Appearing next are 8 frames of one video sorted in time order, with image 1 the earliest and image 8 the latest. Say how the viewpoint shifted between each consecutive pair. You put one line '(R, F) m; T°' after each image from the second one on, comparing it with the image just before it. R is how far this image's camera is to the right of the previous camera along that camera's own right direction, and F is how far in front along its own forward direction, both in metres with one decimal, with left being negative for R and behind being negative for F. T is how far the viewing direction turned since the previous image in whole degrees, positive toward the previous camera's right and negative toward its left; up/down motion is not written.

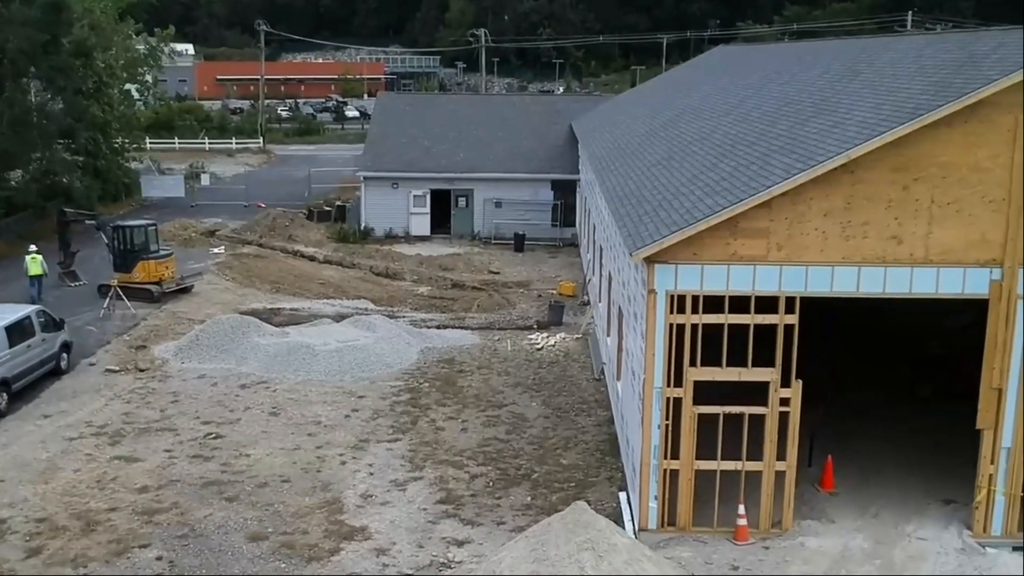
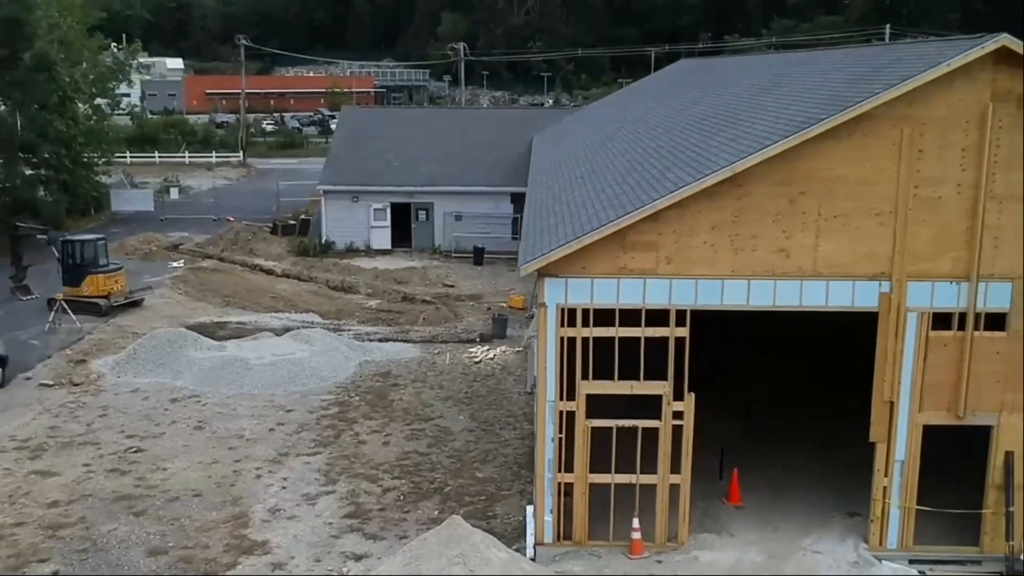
(+1.1, 0.0) m; 0°
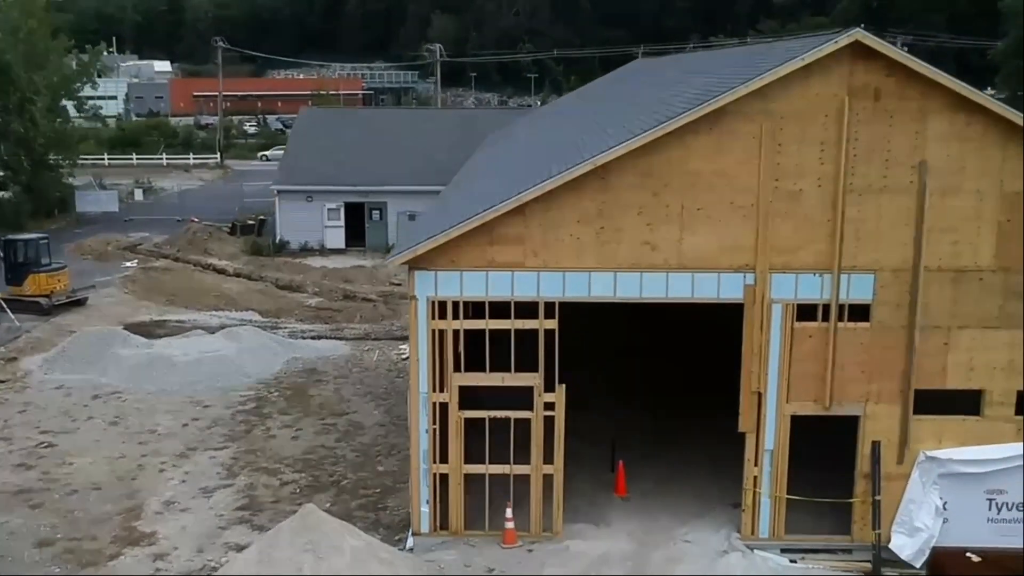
(+1.3, -0.2) m; 0°
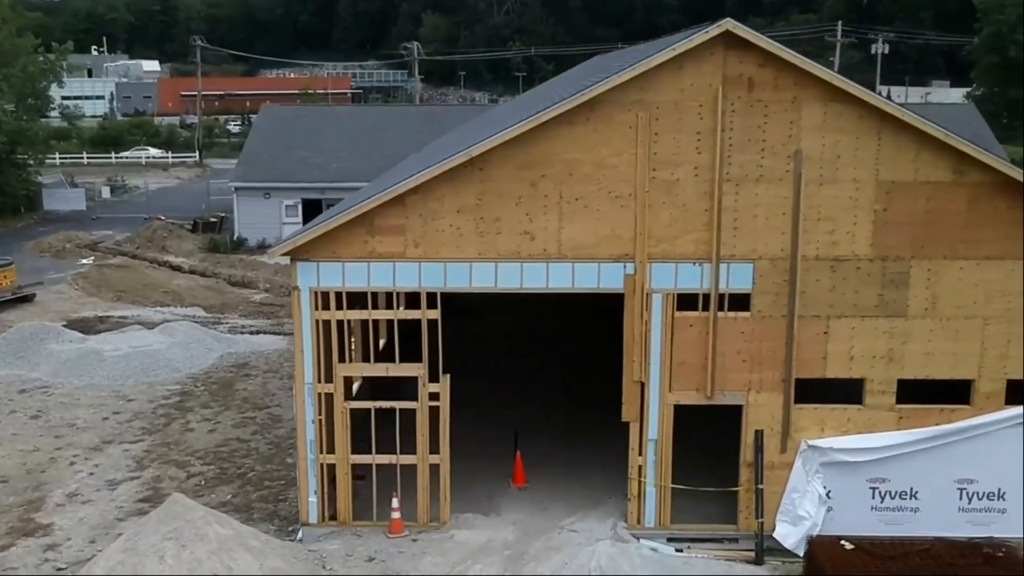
(+1.2, 0.0) m; 0°
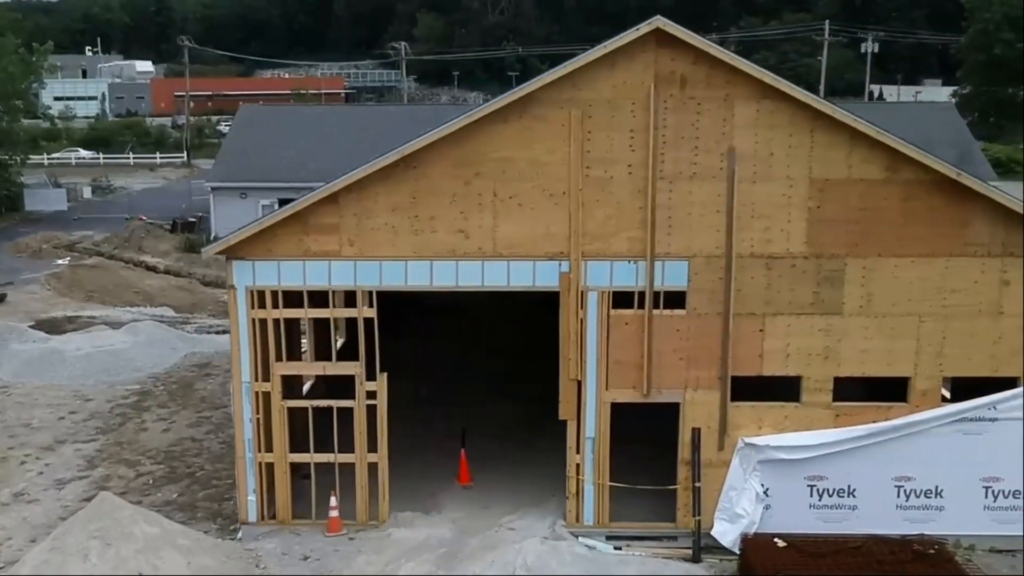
(+0.7, 0.0) m; 0°
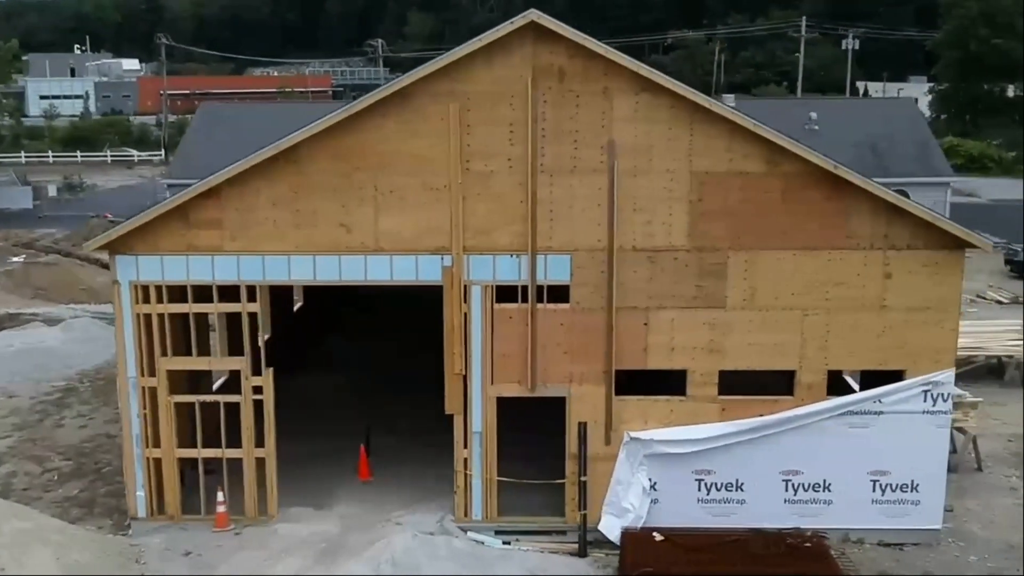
(+1.2, 0.0) m; 0°
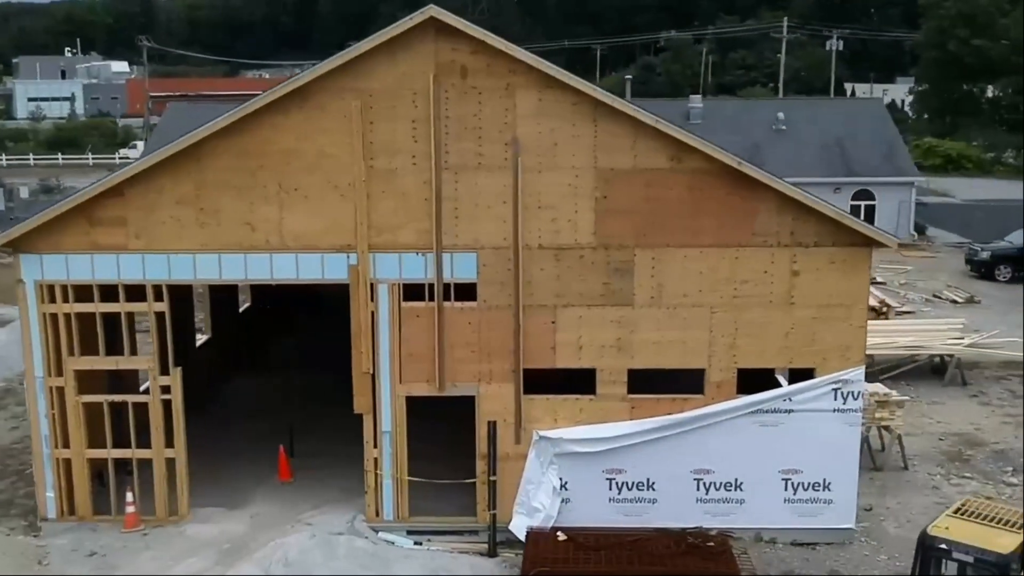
(+0.9, +0.1) m; 0°
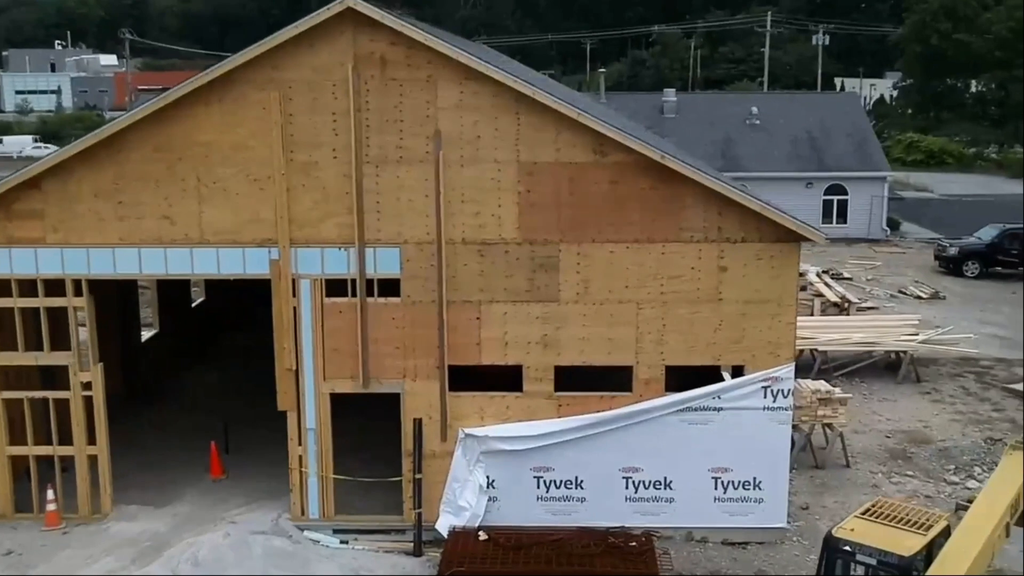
(+0.7, +0.2) m; 0°
